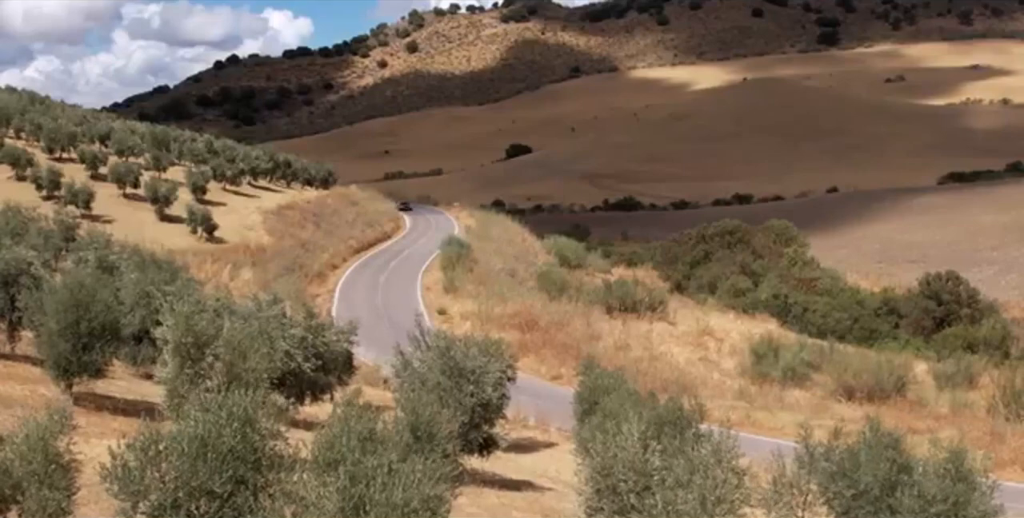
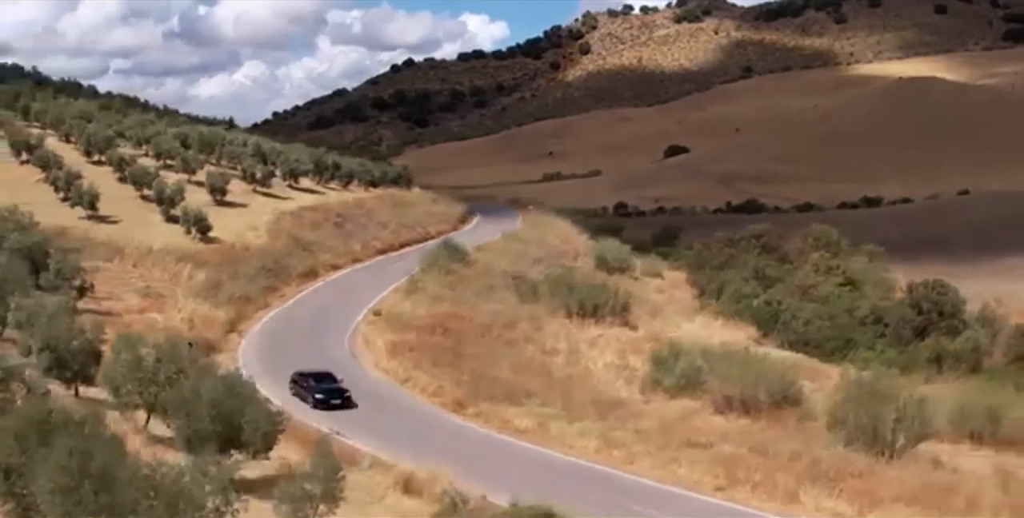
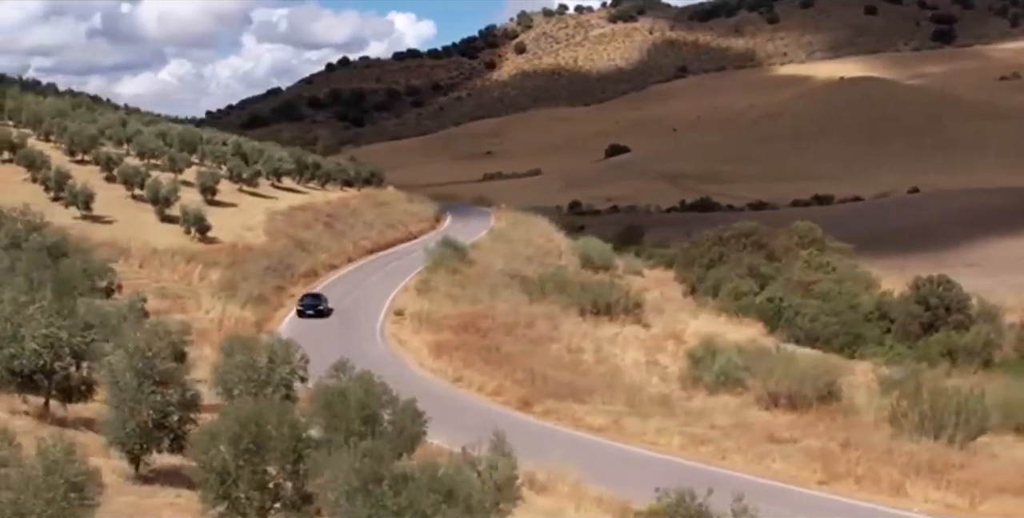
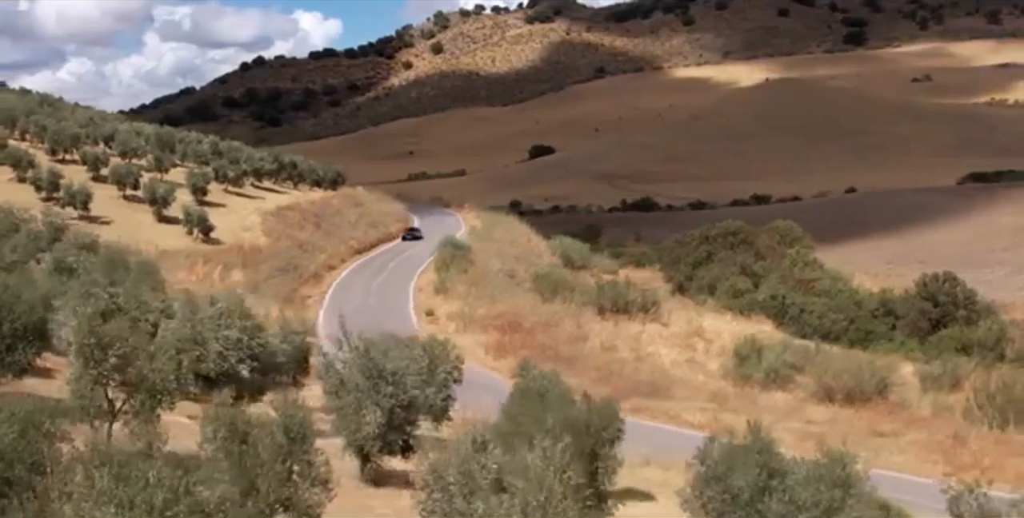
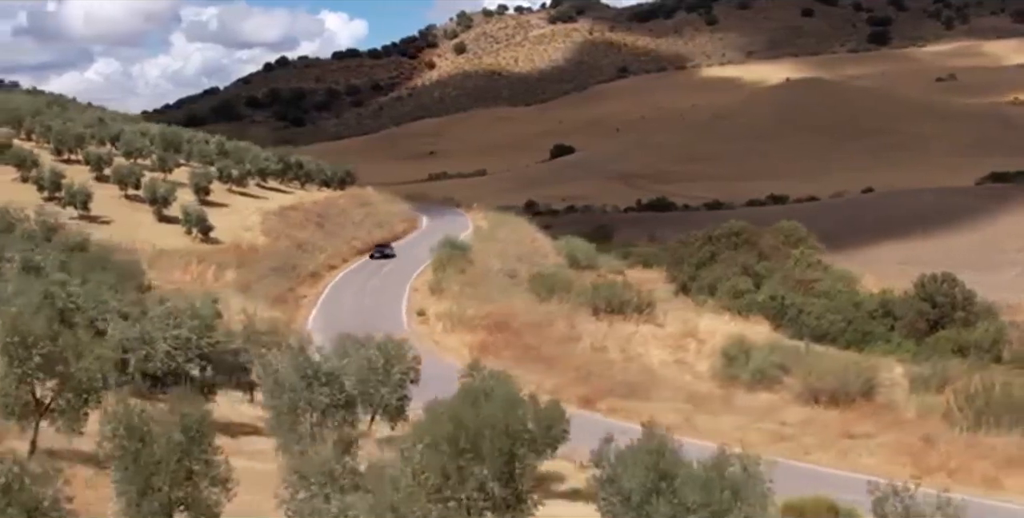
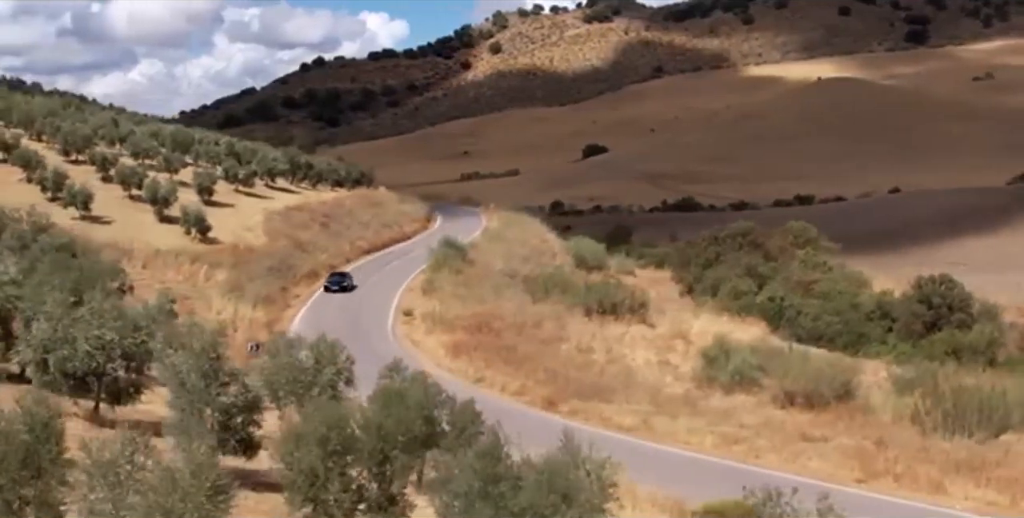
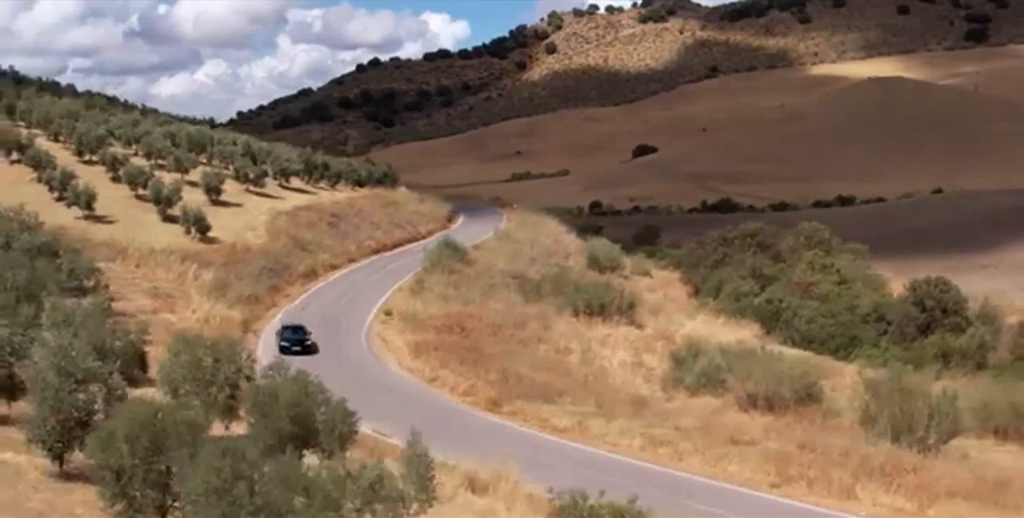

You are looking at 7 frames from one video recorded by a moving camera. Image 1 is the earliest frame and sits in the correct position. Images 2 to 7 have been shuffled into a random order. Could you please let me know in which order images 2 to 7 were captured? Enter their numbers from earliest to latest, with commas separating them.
4, 5, 6, 3, 7, 2
